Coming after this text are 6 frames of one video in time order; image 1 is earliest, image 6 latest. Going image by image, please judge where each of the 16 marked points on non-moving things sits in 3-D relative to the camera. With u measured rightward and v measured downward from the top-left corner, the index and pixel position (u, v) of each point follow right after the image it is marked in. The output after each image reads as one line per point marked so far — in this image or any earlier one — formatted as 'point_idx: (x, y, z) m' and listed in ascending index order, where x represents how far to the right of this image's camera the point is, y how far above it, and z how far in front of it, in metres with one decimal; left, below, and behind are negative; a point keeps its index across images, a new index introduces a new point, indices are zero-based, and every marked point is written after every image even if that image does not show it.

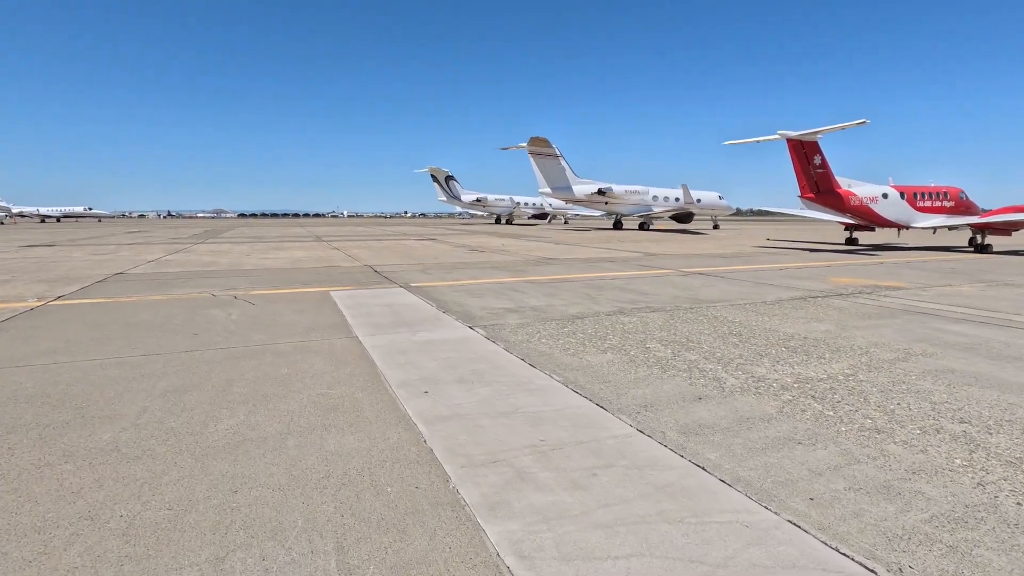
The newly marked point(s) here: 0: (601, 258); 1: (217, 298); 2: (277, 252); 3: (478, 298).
0: (+2.8, +0.9, +16.9) m
1: (-4.9, -0.2, +8.8) m
2: (-8.5, +1.3, +19.3) m
3: (-0.5, -0.2, +8.6) m
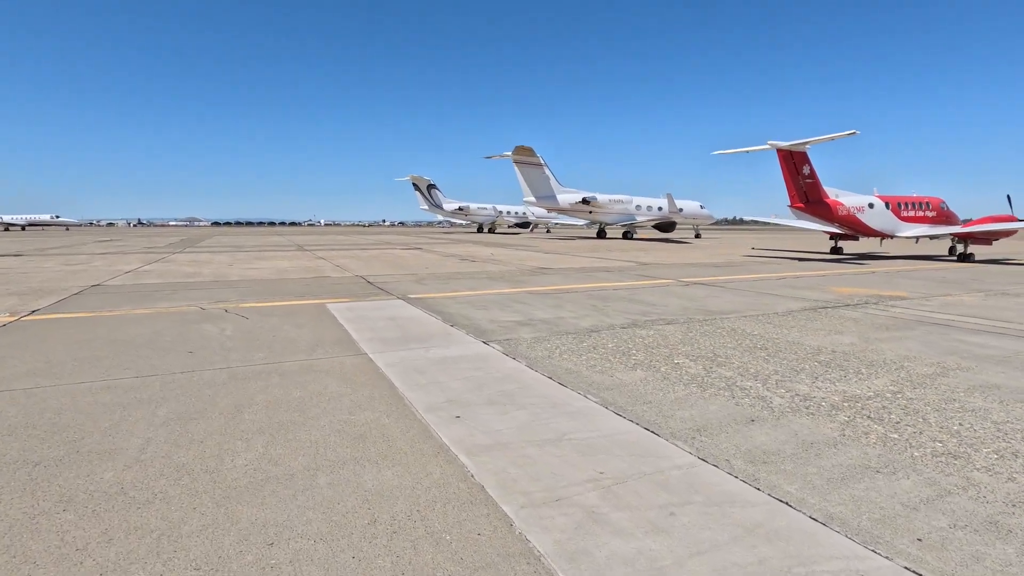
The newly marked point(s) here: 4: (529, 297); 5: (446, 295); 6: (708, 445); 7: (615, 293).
0: (+2.6, +0.6, +16.8) m
1: (-4.8, -0.4, +8.3) m
2: (-8.8, +0.9, +18.7) m
3: (-0.4, -0.4, +8.3) m
4: (+0.3, -0.2, +9.8) m
5: (-1.3, -0.1, +10.3) m
6: (+1.3, -1.0, +3.4) m
7: (+2.0, -0.1, +10.4) m
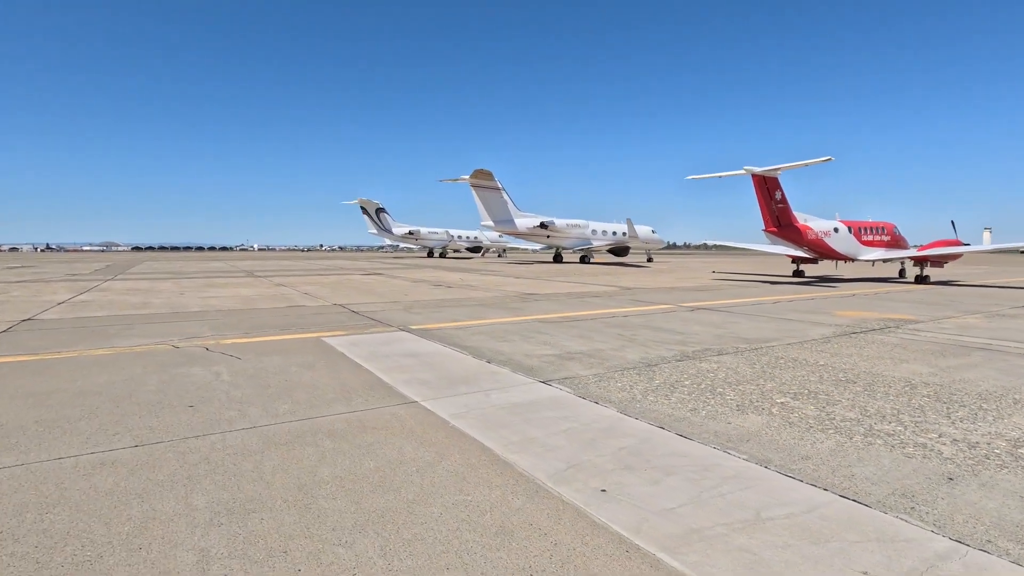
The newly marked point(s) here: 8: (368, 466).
0: (+2.1, -0.1, +16.2) m
1: (-4.3, -0.8, +7.0) m
2: (-9.5, -0.1, +17.0) m
3: (0.0, -0.8, +7.5) m
4: (+0.6, -0.7, +9.0) m
5: (-1.0, -0.7, +9.4) m
6: (+2.2, -1.2, +2.7) m
7: (+2.2, -0.6, +9.8) m
8: (-0.9, -1.1, +3.3) m
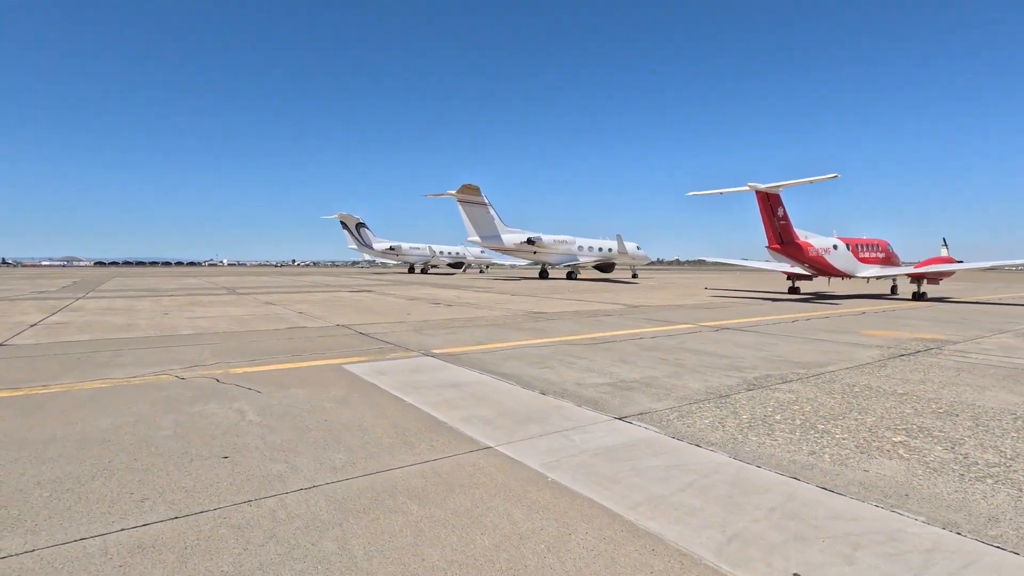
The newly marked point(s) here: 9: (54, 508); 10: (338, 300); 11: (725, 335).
0: (+2.3, -0.7, +15.7) m
1: (-3.7, -1.1, +6.2) m
2: (-9.3, -0.6, +15.9) m
3: (+0.6, -1.1, +6.8) m
4: (+1.1, -1.0, +8.4) m
5: (-0.6, -1.0, +8.7) m
6: (+3.0, -1.3, +2.2) m
7: (+2.6, -1.0, +9.3) m
8: (-0.2, -1.3, +2.7) m
9: (-2.6, -1.2, +3.0) m
10: (-6.5, -0.5, +19.8) m
11: (+4.1, -0.9, +10.2) m
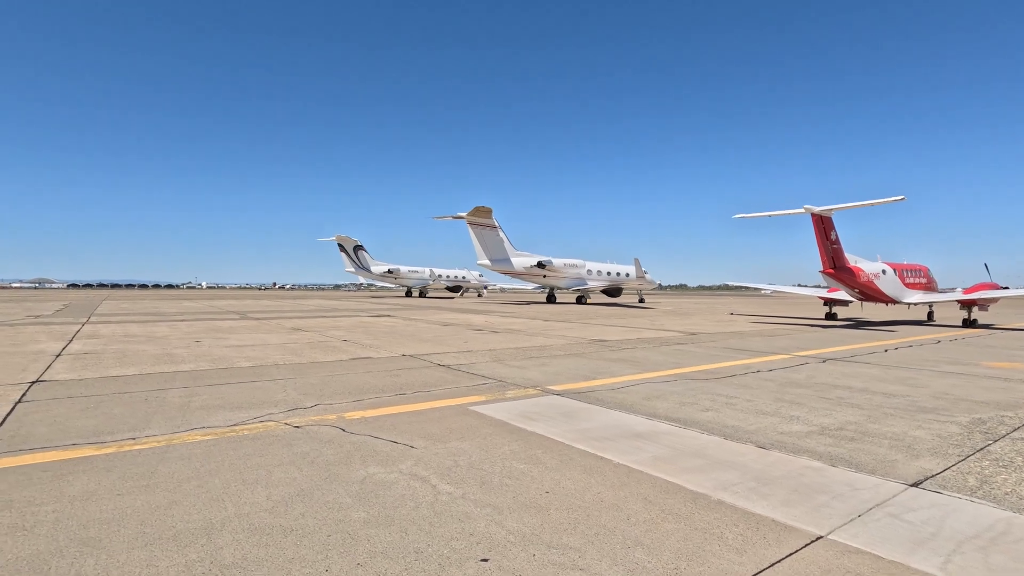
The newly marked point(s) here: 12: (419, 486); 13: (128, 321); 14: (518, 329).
0: (+3.9, -1.4, +14.7) m
1: (-1.9, -1.4, +5.0) m
2: (-7.8, -1.3, +14.6) m
3: (+2.4, -1.4, +5.8) m
4: (+2.9, -1.4, +7.4) m
5: (+1.2, -1.4, +7.6) m
6: (+4.9, -1.4, +1.3) m
7: (+4.4, -1.4, +8.3) m
8: (+1.8, -1.4, +1.6) m
9: (-0.7, -1.4, +1.9) m
10: (-5.0, -1.3, +18.6) m
11: (+5.8, -1.4, +9.3) m
12: (-0.7, -1.4, +3.8) m
13: (-14.1, -1.2, +19.9) m
14: (+0.2, -1.4, +17.4) m
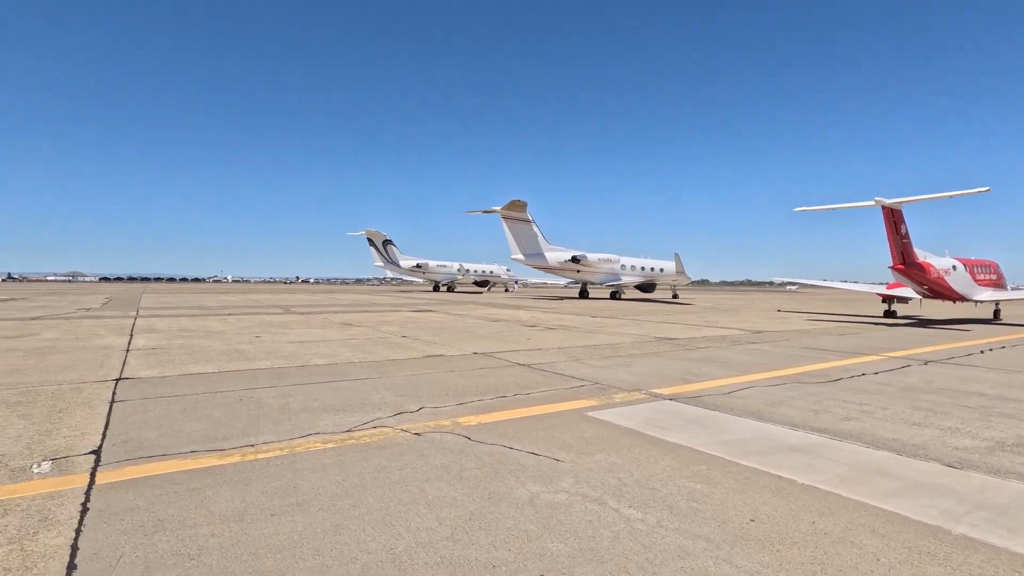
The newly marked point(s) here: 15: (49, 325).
0: (+5.4, -1.3, +14.1) m
1: (-0.6, -1.3, +4.6) m
2: (-6.2, -1.1, +14.4) m
3: (+3.7, -1.4, +5.3) m
4: (+4.2, -1.3, +6.8) m
5: (+2.5, -1.3, +7.1) m
6: (+6.0, -1.5, +0.6) m
7: (+5.8, -1.3, +7.7) m
8: (+2.9, -1.4, +1.1) m
9: (+0.5, -1.4, +1.5) m
10: (-3.3, -1.1, +18.3) m
11: (+7.2, -1.3, +8.6) m
12: (+0.5, -1.4, +3.3) m
13: (-12.3, -1.0, +19.9) m
14: (+1.8, -1.2, +16.9) m
15: (-13.5, -1.1, +15.7) m
